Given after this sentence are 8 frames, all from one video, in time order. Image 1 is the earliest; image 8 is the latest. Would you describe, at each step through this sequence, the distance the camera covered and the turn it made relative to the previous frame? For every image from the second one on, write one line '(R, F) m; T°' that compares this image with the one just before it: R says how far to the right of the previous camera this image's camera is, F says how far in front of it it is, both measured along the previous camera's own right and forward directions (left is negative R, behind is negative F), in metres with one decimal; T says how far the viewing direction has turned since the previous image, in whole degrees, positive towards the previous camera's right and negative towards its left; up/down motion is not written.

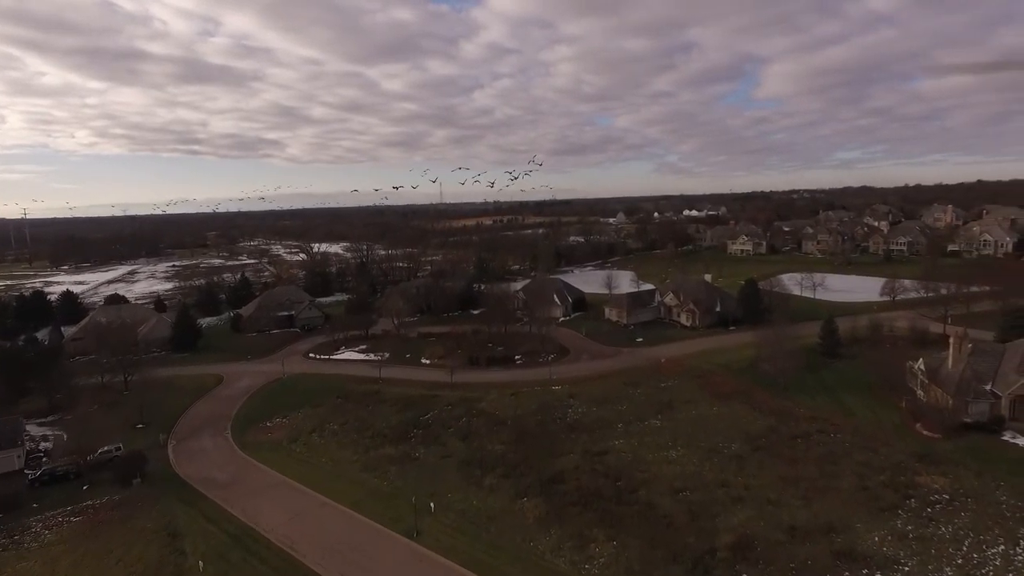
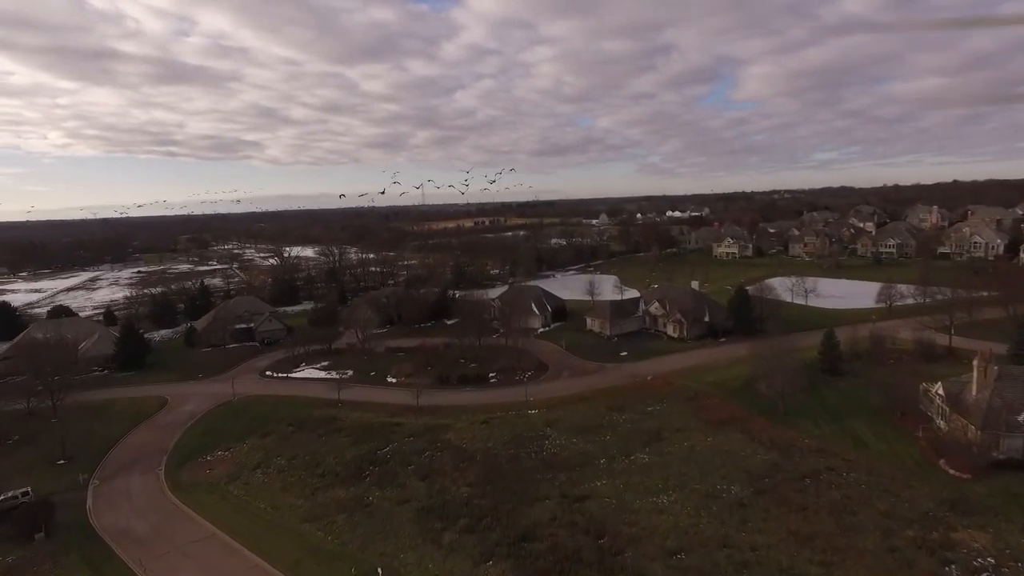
(+0.5, +2.6) m; +2°
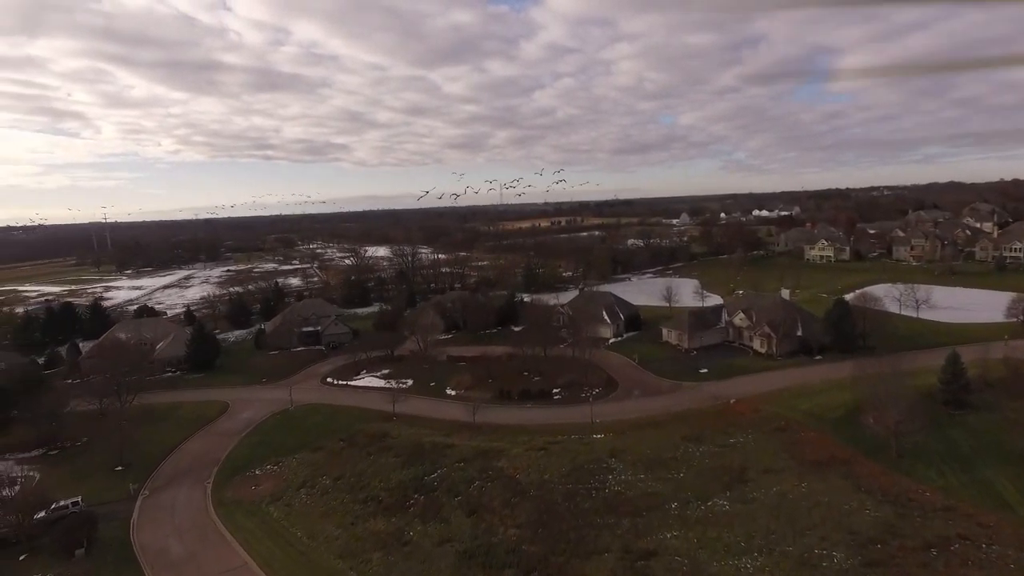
(+0.5, +2.1) m; -7°
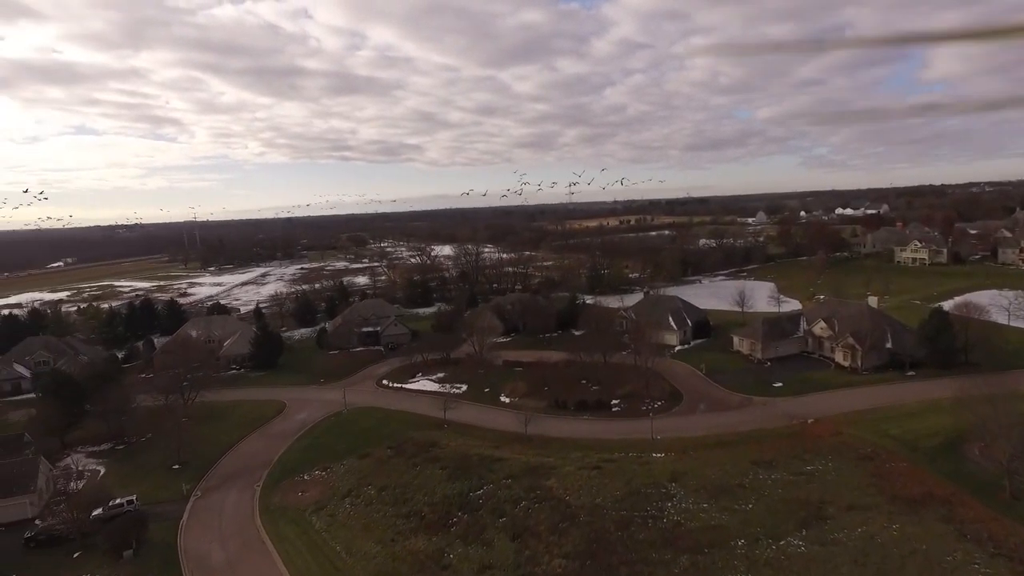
(+0.4, +1.2) m; -6°
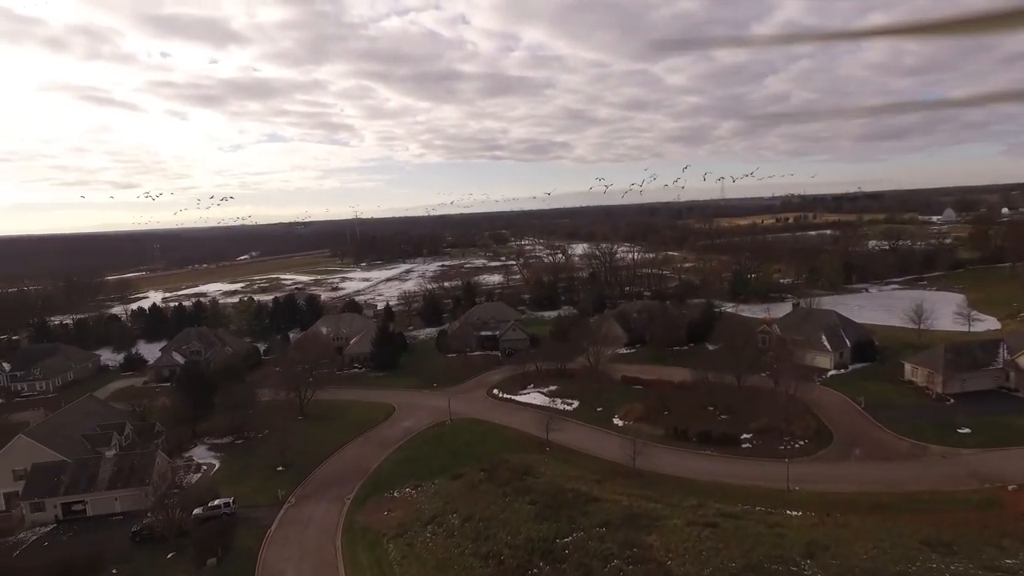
(+1.1, +2.5) m; -13°
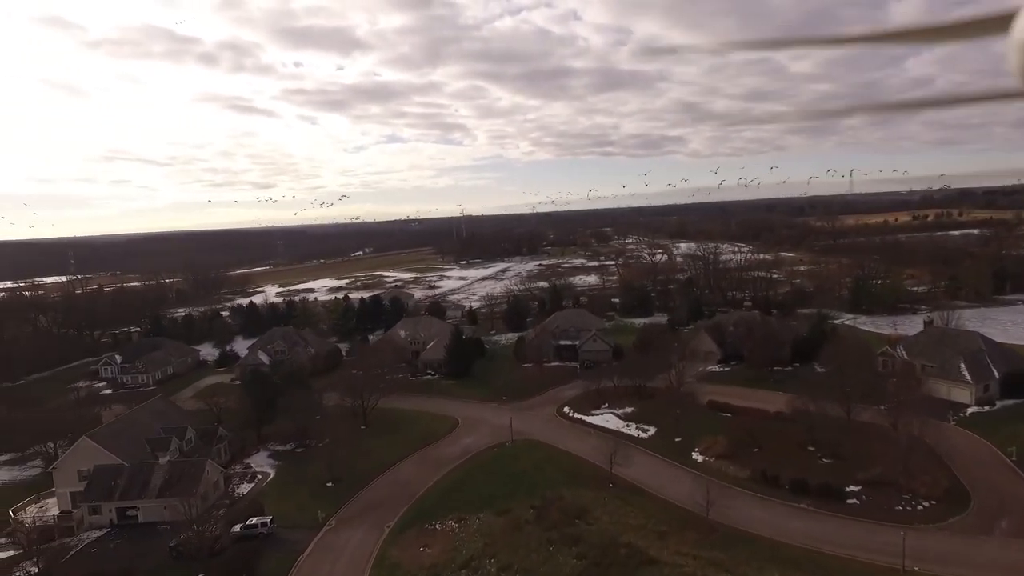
(+1.5, +2.4) m; -10°
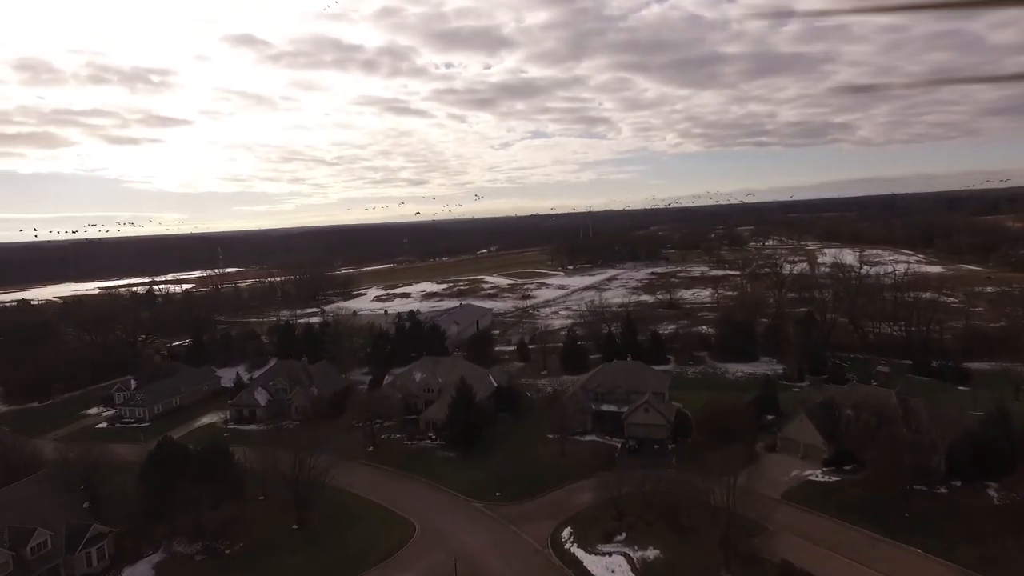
(+5.0, +9.4) m; -13°
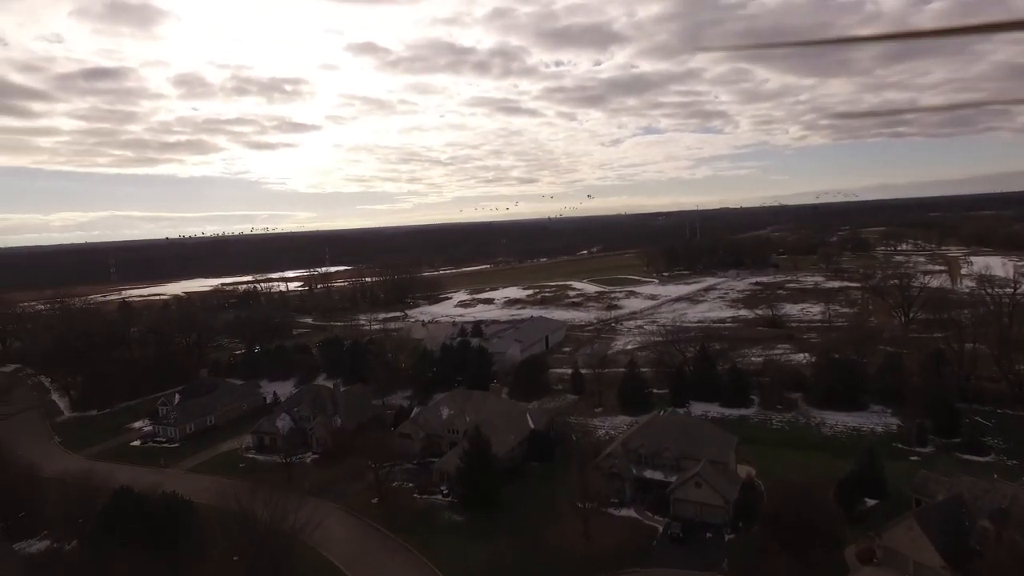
(+3.0, +4.9) m; -10°
